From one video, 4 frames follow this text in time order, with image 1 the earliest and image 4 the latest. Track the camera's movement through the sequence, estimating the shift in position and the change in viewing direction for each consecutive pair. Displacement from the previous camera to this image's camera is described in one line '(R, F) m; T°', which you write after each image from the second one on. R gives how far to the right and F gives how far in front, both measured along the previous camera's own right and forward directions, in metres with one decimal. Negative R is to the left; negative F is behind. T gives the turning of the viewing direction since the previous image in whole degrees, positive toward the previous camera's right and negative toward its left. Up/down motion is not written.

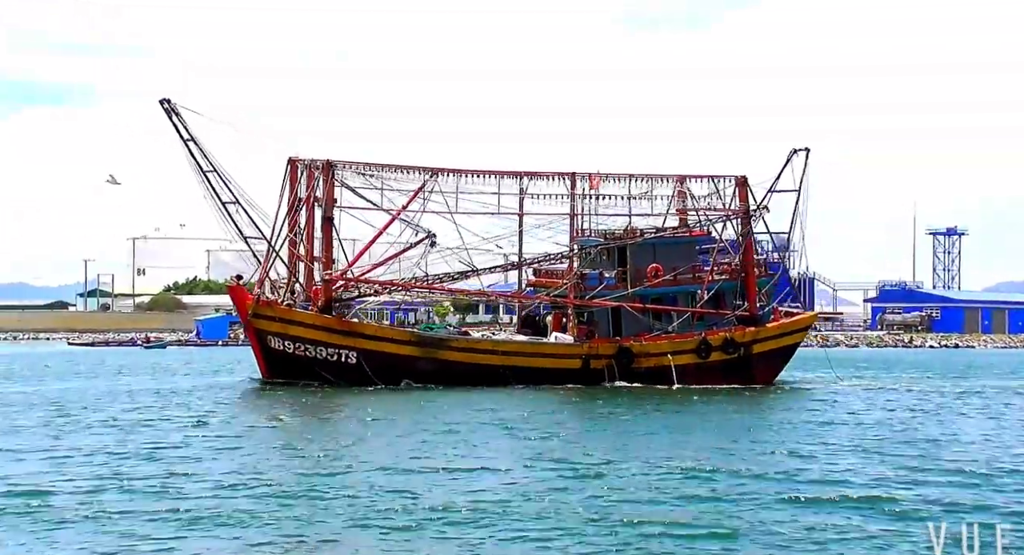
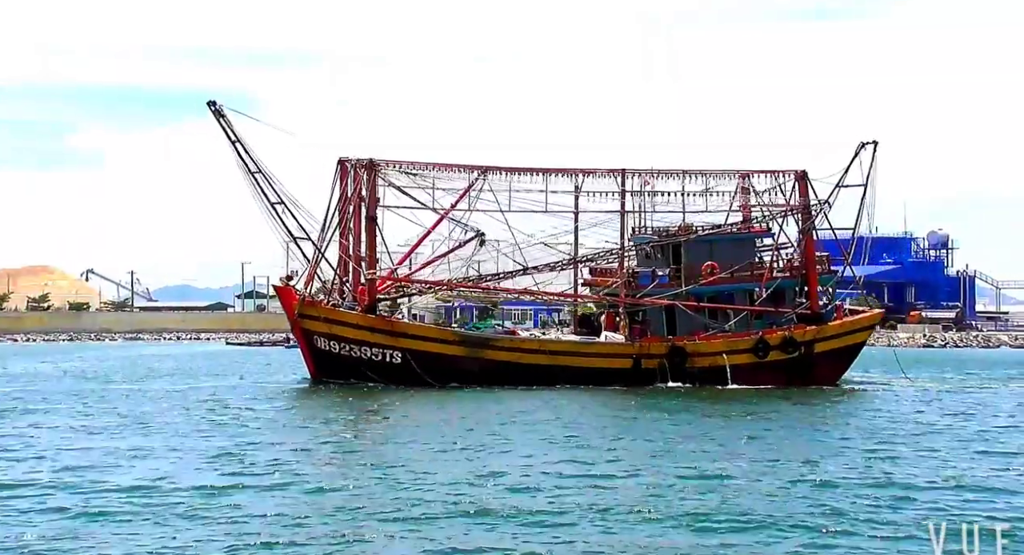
(0.0, +0.6) m; -2°
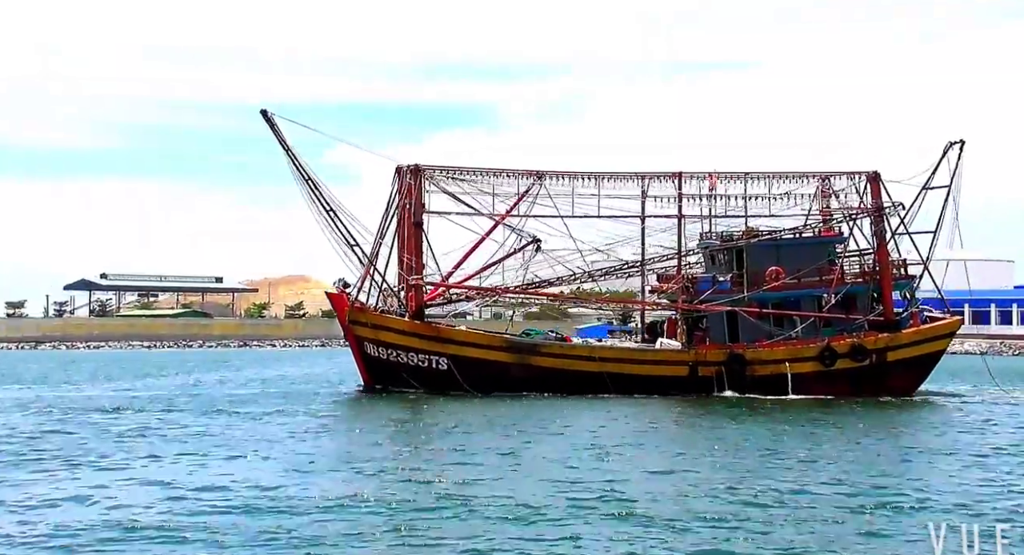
(+1.3, +0.5) m; -5°
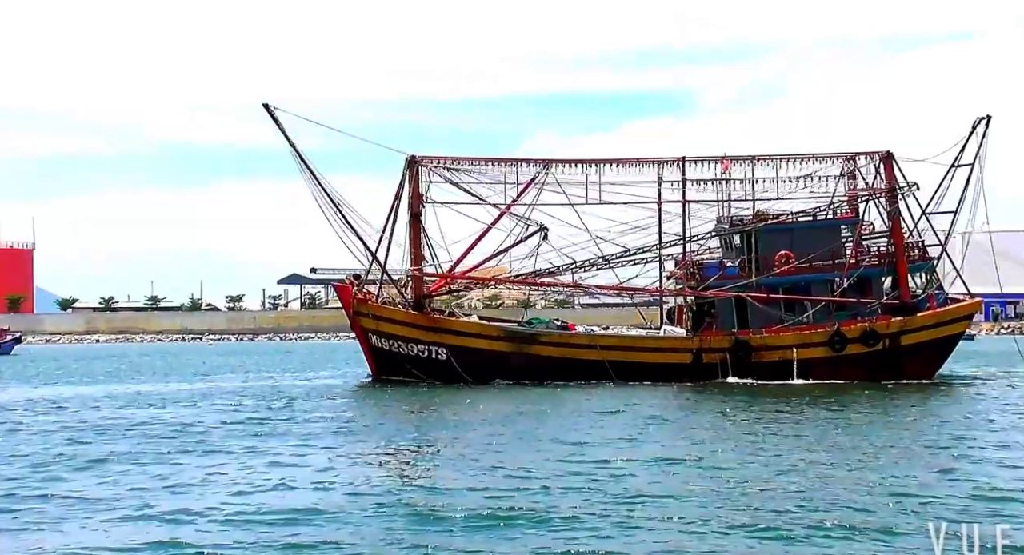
(+1.2, +0.1) m; -3°
